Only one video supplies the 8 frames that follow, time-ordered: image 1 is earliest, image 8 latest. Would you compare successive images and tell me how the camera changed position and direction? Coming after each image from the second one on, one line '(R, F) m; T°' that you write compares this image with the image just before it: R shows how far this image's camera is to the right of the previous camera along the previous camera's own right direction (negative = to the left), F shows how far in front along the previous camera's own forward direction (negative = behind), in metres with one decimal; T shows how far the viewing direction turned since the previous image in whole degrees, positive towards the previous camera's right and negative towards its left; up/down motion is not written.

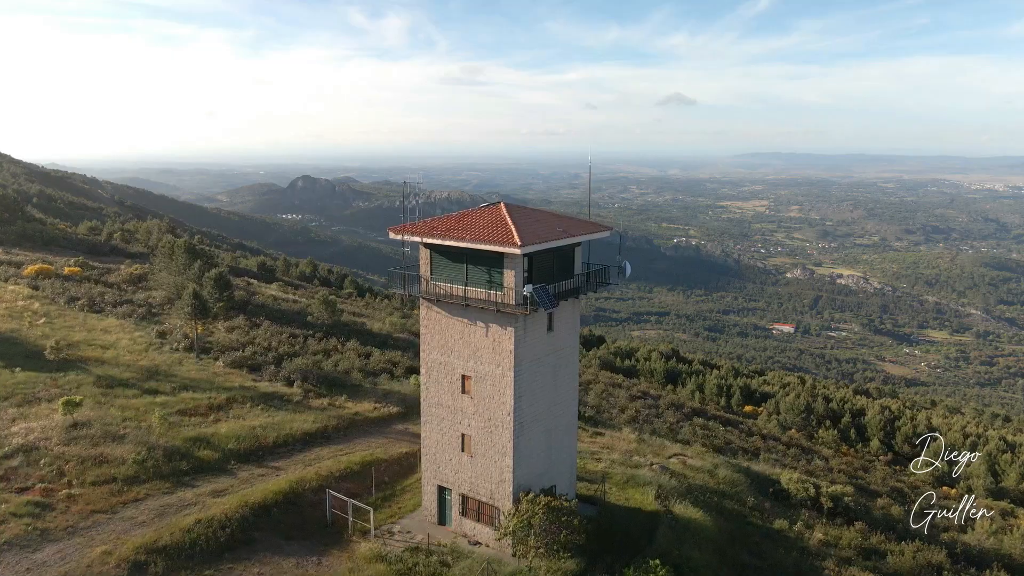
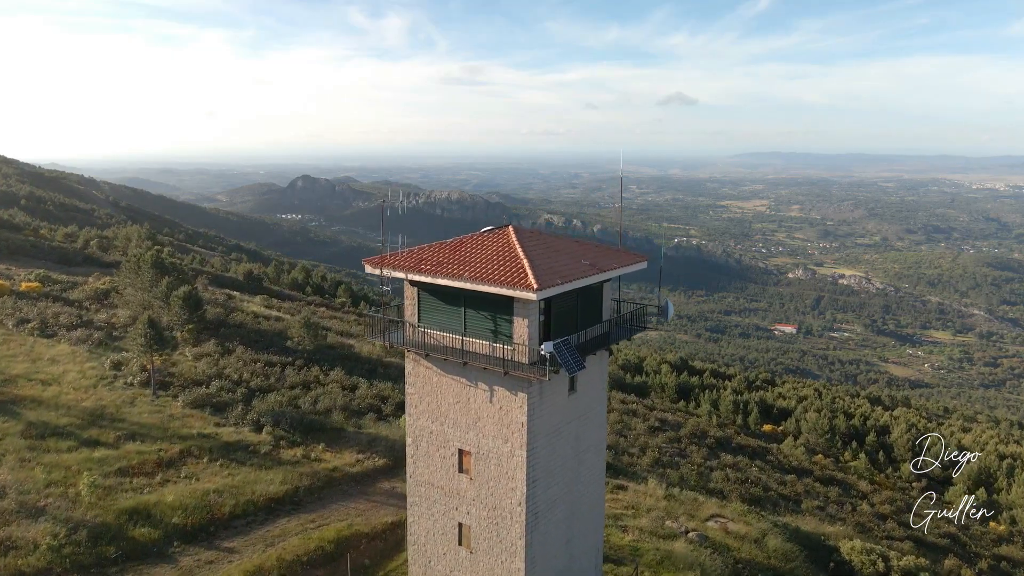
(-0.1, +2.3) m; 0°
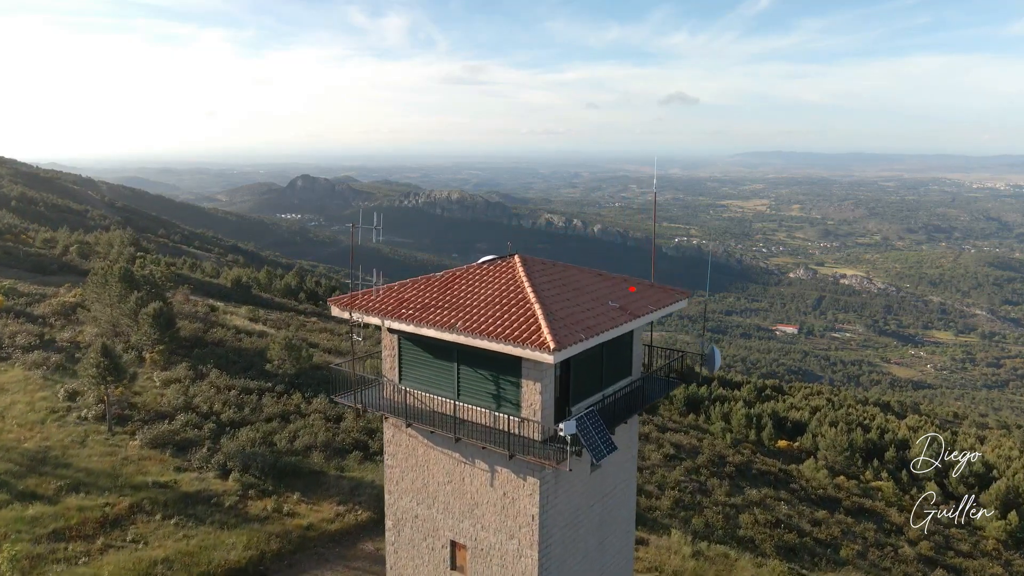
(-0.1, +1.7) m; 0°
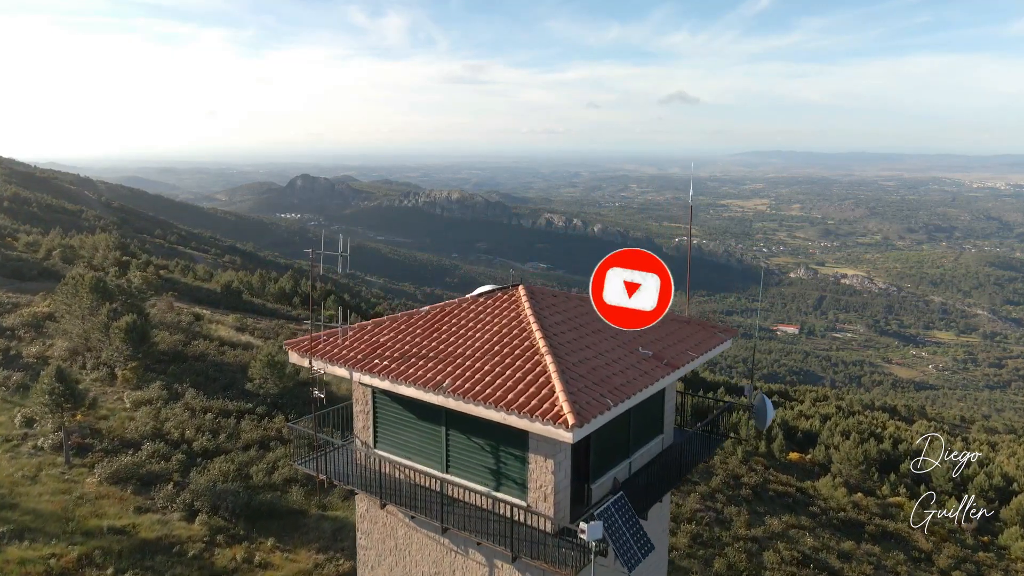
(0.0, +1.3) m; 0°
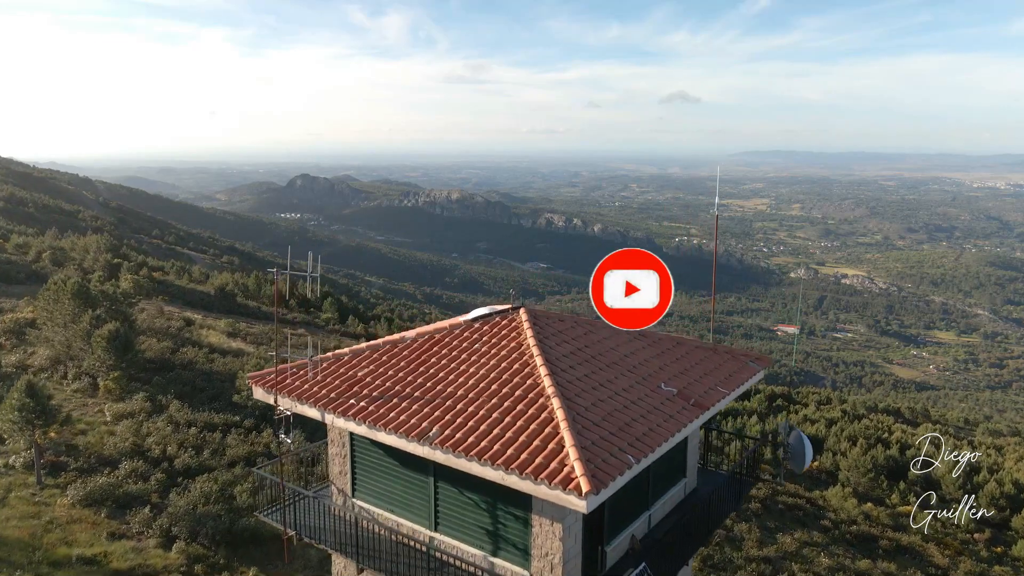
(0.0, +0.7) m; 0°
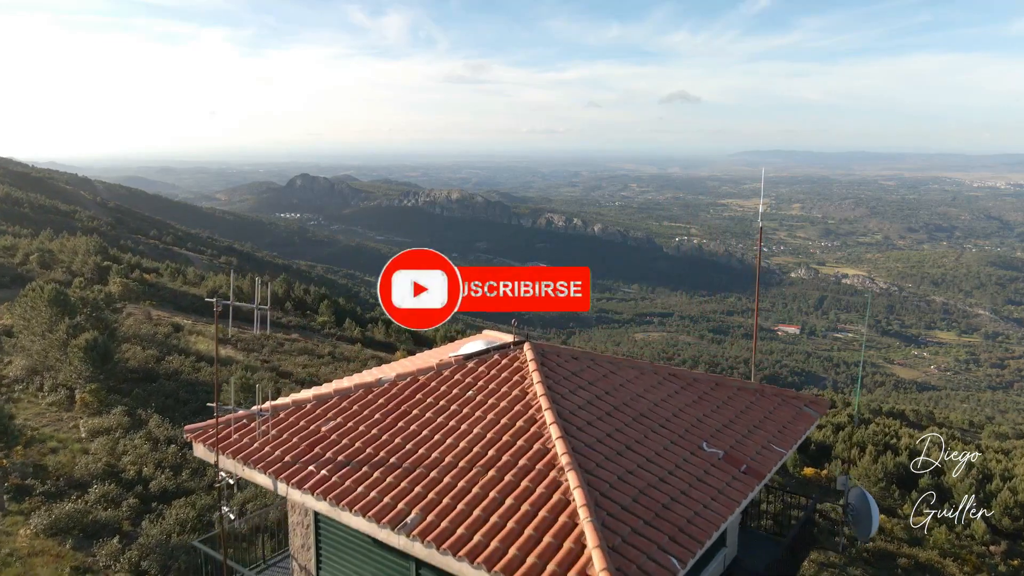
(0.0, +0.8) m; 0°
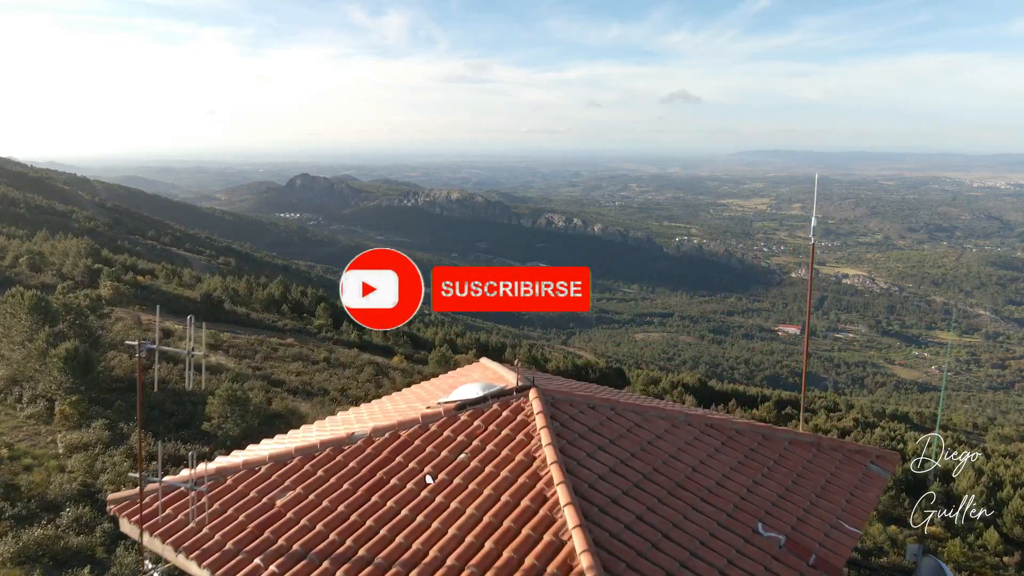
(0.0, +0.6) m; 0°
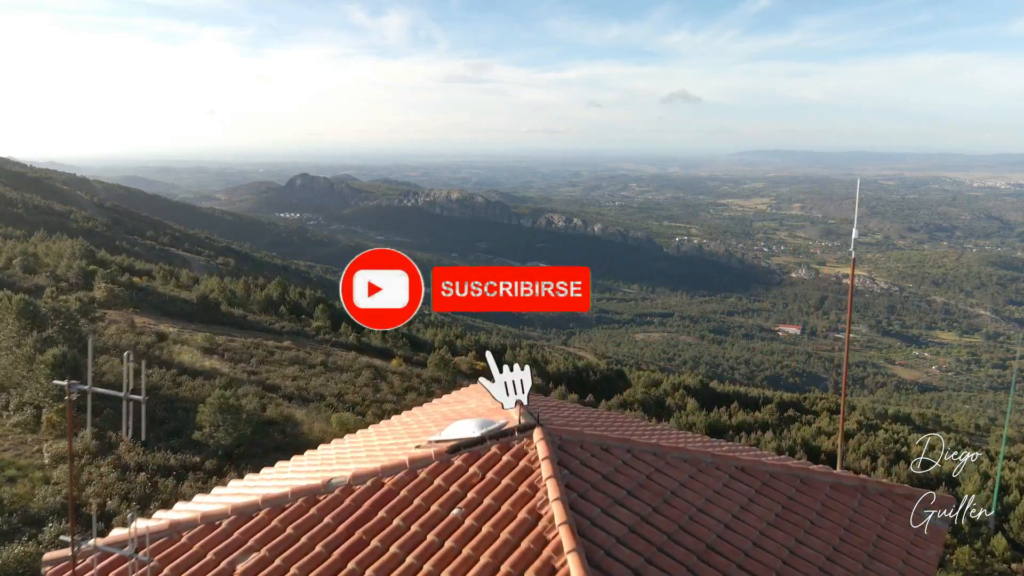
(0.0, +0.4) m; 0°
